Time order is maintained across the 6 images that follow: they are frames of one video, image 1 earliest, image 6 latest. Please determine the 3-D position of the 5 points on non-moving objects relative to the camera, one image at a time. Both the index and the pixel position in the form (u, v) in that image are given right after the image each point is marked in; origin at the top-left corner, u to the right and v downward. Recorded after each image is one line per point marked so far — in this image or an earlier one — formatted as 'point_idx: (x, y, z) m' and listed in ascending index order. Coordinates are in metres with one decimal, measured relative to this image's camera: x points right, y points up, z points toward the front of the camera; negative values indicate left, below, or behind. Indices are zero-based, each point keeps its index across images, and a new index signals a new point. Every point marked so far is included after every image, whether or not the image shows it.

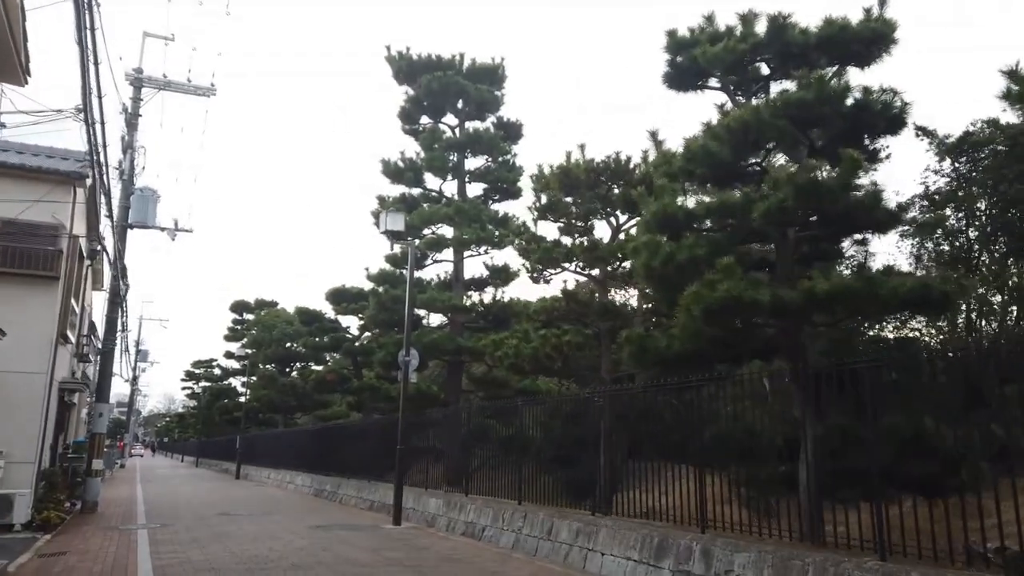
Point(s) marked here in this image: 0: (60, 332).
0: (-11.3, -1.1, +18.7) m
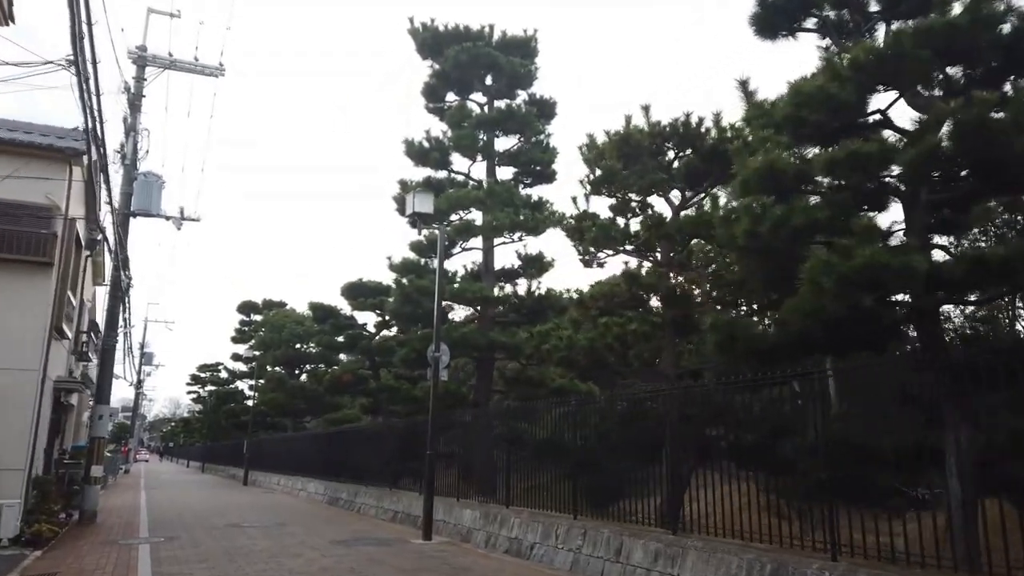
0: (-10.4, -0.9, +17.0) m
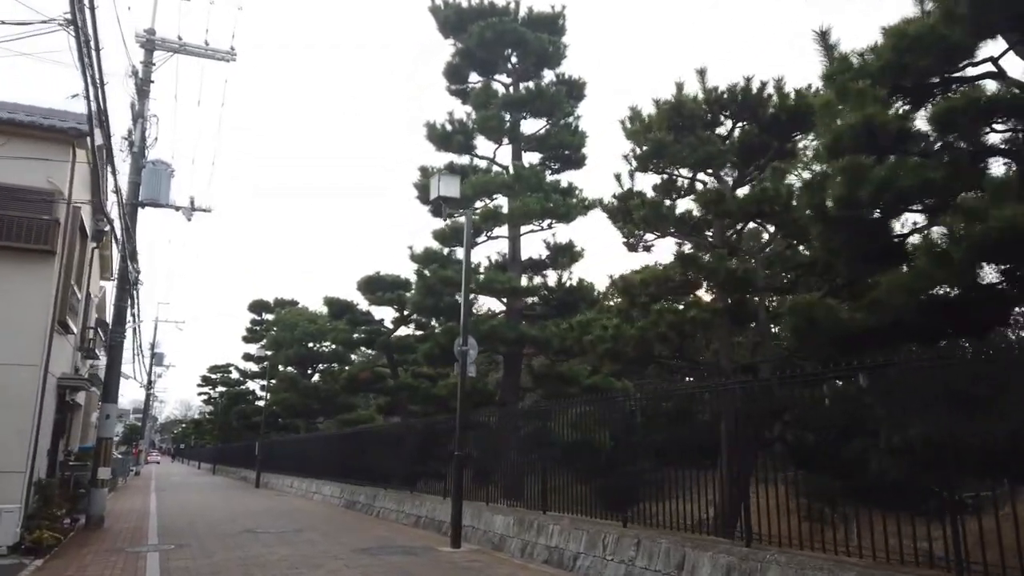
0: (-9.7, -0.7, +16.0) m
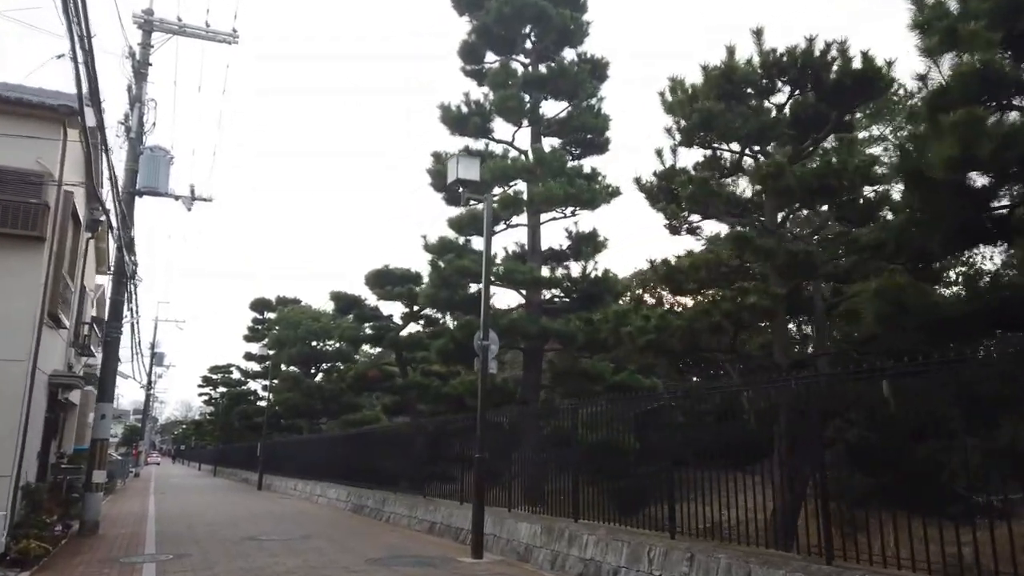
0: (-9.3, -0.5, +14.9) m
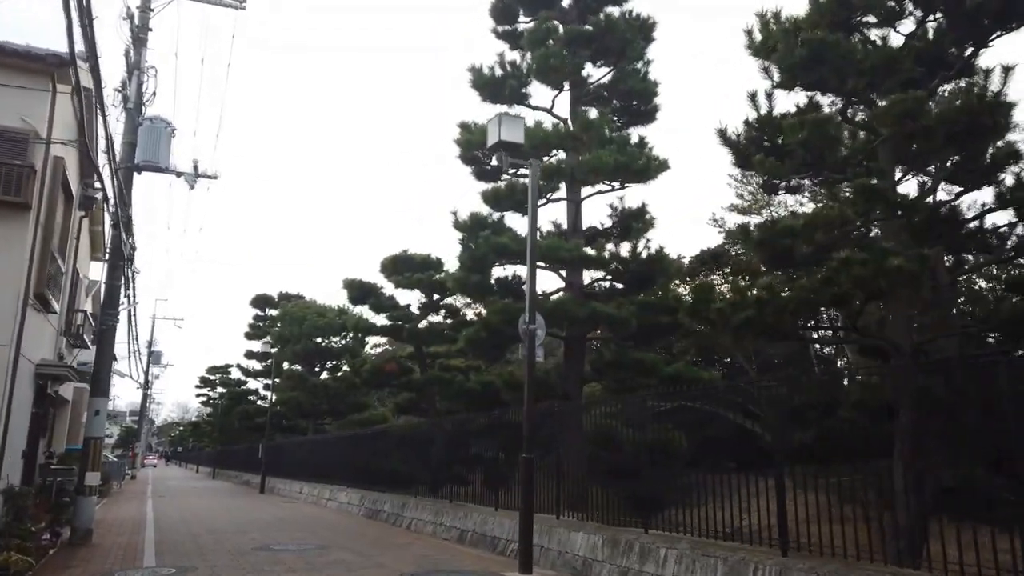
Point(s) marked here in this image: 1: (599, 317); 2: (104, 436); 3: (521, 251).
0: (-8.4, -0.1, +13.2) m
1: (+1.6, -0.5, +13.8) m
2: (-9.7, -3.5, +17.8) m
3: (+0.2, +0.7, +14.8) m
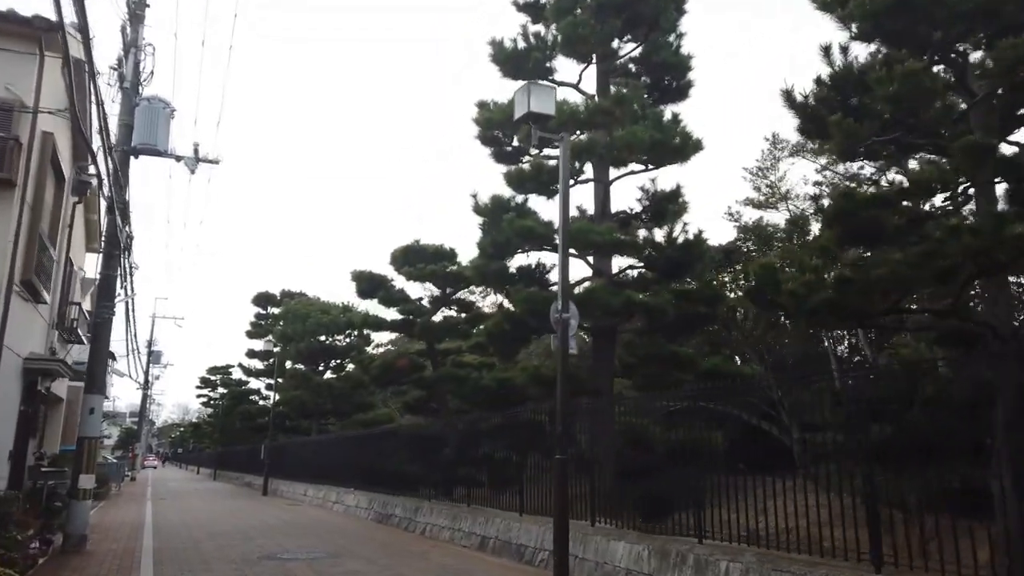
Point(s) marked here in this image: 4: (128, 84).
0: (-7.9, +0.1, +12.1) m
1: (+2.1, -0.3, +12.7) m
2: (-9.2, -3.3, +16.8) m
3: (+0.7, +1.0, +13.7) m
4: (-8.9, +4.7, +17.3) m
